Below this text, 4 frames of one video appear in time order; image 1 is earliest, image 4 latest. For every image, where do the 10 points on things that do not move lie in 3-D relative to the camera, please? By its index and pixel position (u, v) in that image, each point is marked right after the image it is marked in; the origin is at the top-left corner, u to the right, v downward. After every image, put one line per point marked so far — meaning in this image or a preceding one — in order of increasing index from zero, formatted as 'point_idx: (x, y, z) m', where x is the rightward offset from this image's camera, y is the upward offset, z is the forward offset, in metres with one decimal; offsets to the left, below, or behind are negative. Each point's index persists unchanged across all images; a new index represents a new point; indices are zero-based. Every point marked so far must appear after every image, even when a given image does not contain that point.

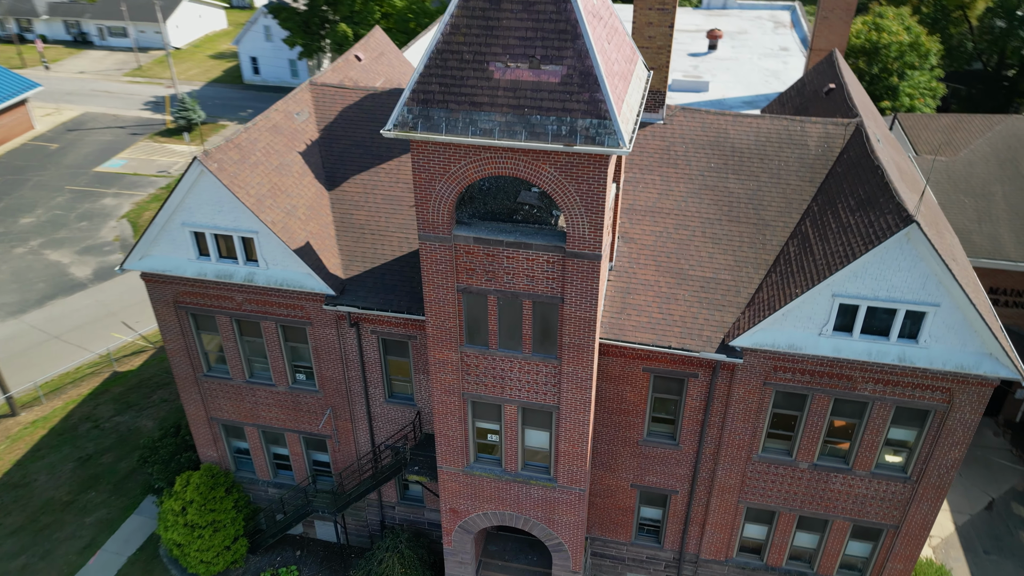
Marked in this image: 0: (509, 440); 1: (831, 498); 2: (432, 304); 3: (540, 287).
0: (-0.1, -3.7, +18.6) m
1: (+8.3, -5.5, +19.8) m
2: (-1.8, -0.3, +16.7) m
3: (+0.6, 0.0, +16.0) m
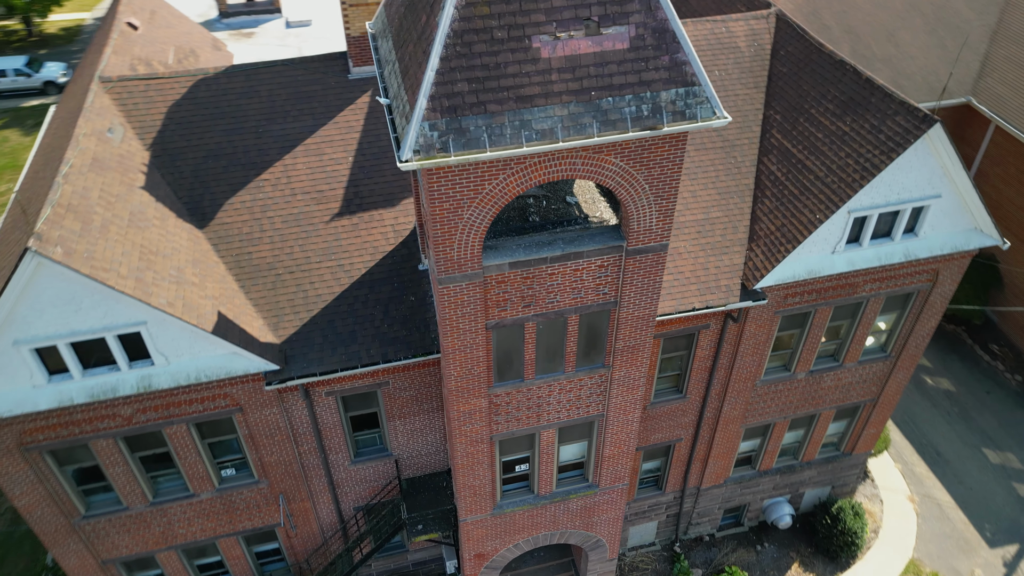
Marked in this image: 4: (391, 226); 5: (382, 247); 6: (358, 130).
0: (+0.6, -3.7, +15.8) m
1: (+8.1, -2.8, +20.0) m
2: (-1.0, -1.1, +12.9) m
3: (+1.3, -0.2, +12.9) m
4: (-2.5, +1.3, +15.7) m
5: (-2.7, +0.9, +15.5) m
6: (-3.3, +3.4, +16.3) m
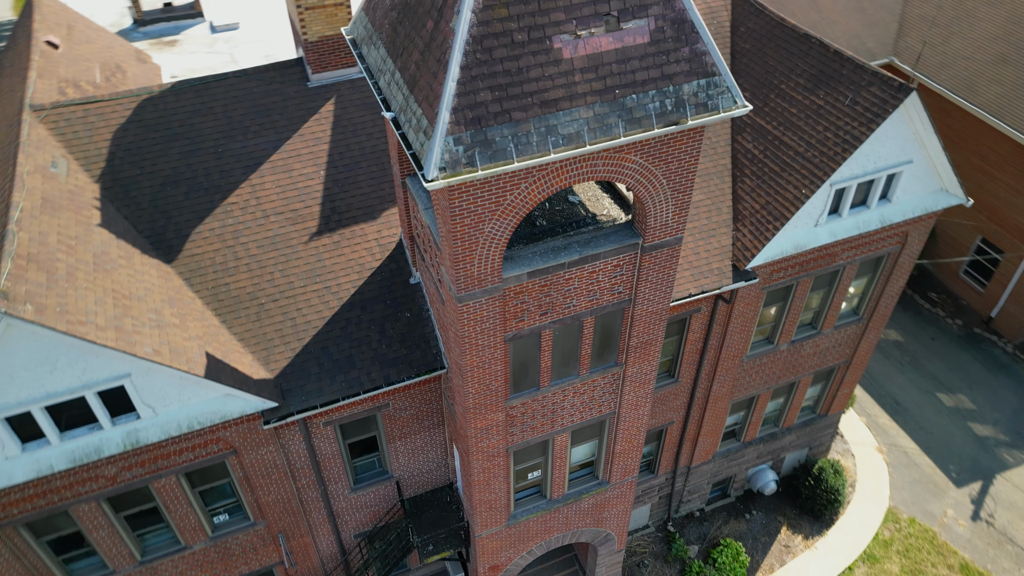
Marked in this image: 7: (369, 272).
0: (+0.9, -3.7, +15.4) m
1: (+7.8, -2.0, +20.4) m
2: (-0.6, -1.3, +12.3) m
3: (+1.5, -0.2, +12.6) m
4: (-2.7, +0.9, +14.9) m
5: (-2.8, +0.5, +14.7) m
6: (-3.7, +3.0, +15.3) m
7: (-2.7, +0.3, +14.7) m
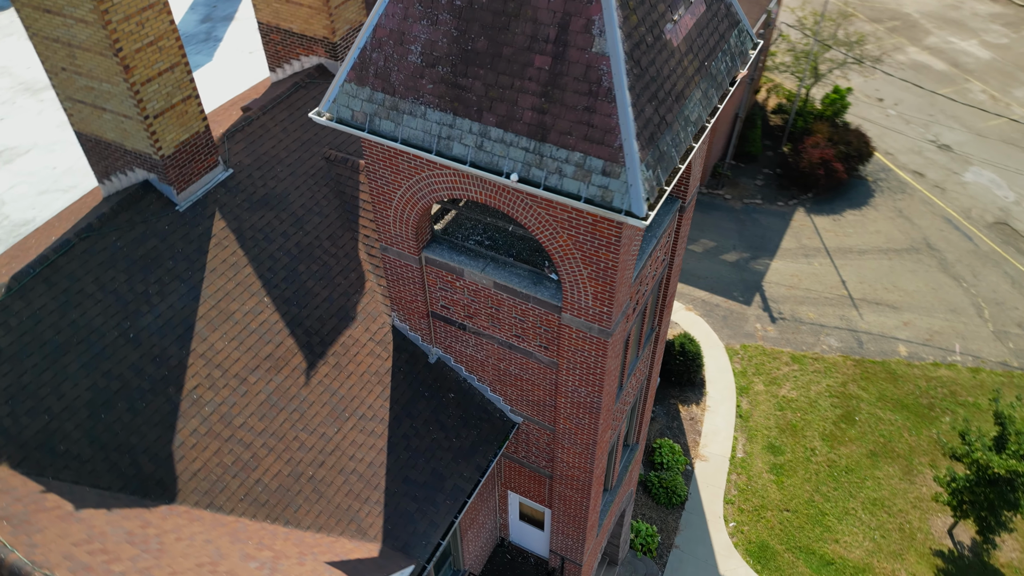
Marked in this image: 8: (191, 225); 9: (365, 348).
0: (+2.1, -3.4, +15.4) m
1: (+4.3, +0.6, +22.7) m
2: (+1.4, -1.7, +11.6) m
3: (+2.4, +0.3, +12.6) m
4: (-2.3, -0.9, +12.6) m
5: (-2.1, -1.3, +12.4) m
6: (-4.3, +0.4, +12.2) m
7: (-2.0, -1.4, +12.4) m
8: (-5.1, +1.0, +12.1) m
9: (-2.4, -1.0, +12.4) m
